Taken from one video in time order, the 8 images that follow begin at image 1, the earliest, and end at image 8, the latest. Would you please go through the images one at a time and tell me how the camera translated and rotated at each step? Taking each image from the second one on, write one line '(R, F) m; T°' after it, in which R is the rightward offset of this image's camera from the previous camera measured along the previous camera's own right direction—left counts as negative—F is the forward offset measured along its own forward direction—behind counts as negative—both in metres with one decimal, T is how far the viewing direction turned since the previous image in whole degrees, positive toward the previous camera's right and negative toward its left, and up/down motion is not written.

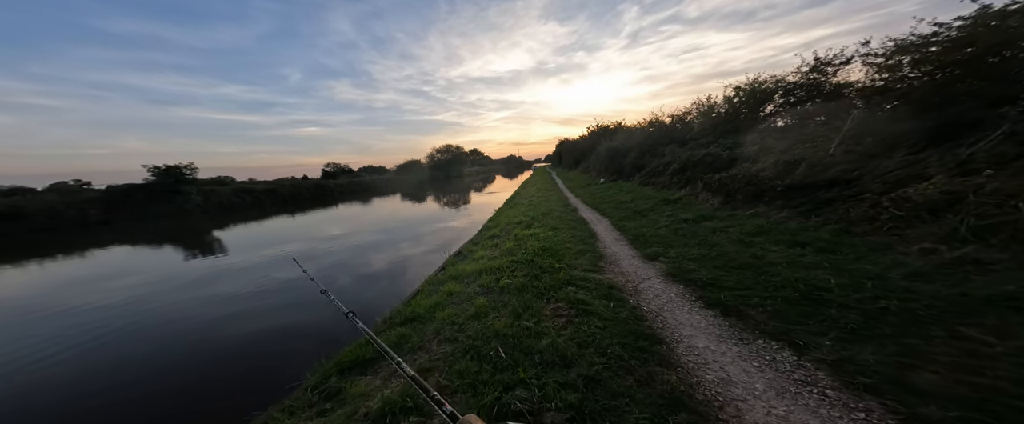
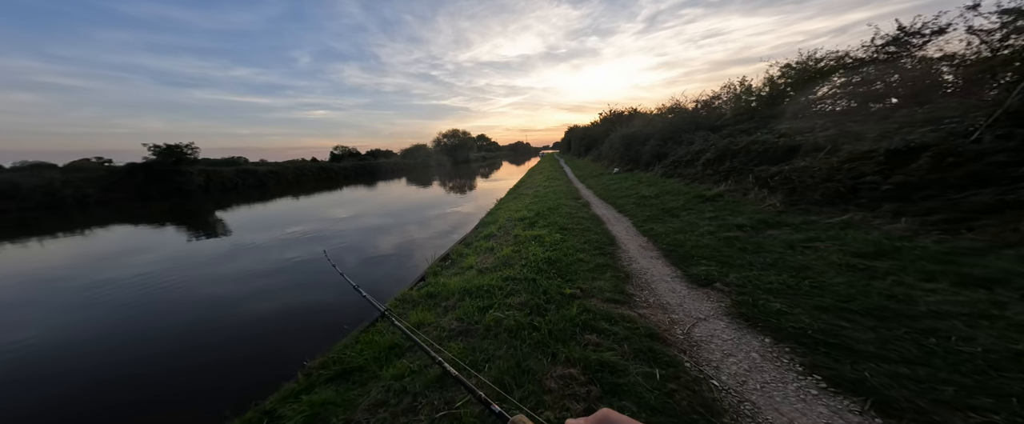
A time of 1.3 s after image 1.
(+0.2, +1.6) m; -1°
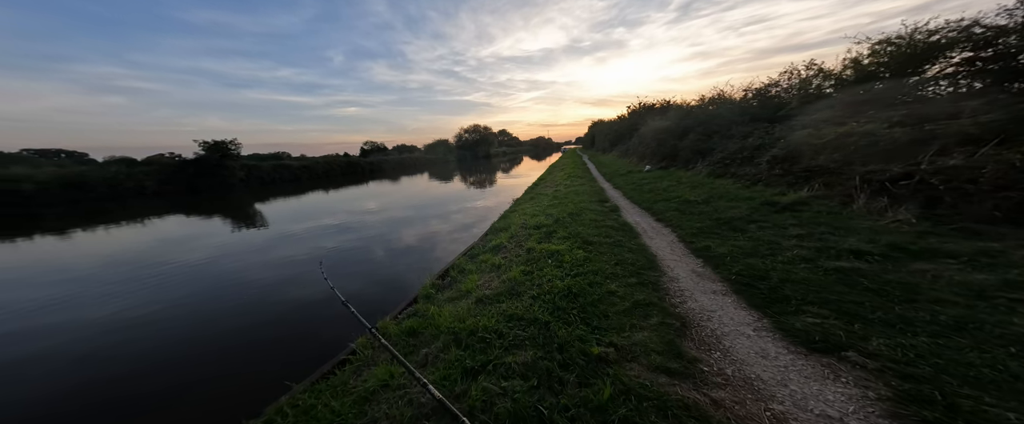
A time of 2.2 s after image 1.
(+0.1, +1.3) m; -4°
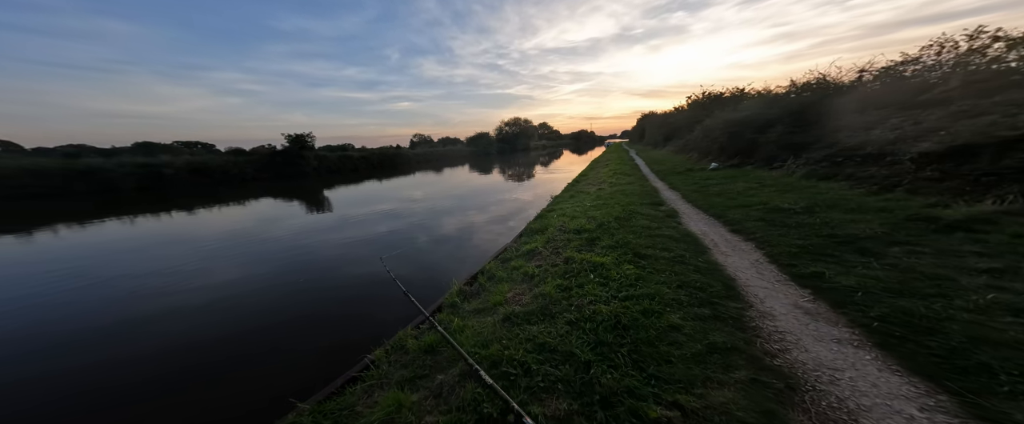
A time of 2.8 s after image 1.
(-0.1, +0.9) m; -7°
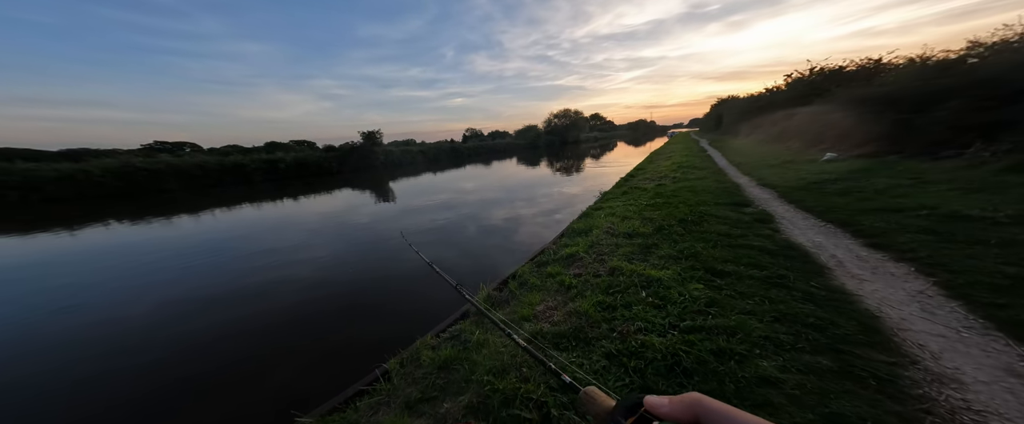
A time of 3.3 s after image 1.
(-0.1, +0.9) m; -9°
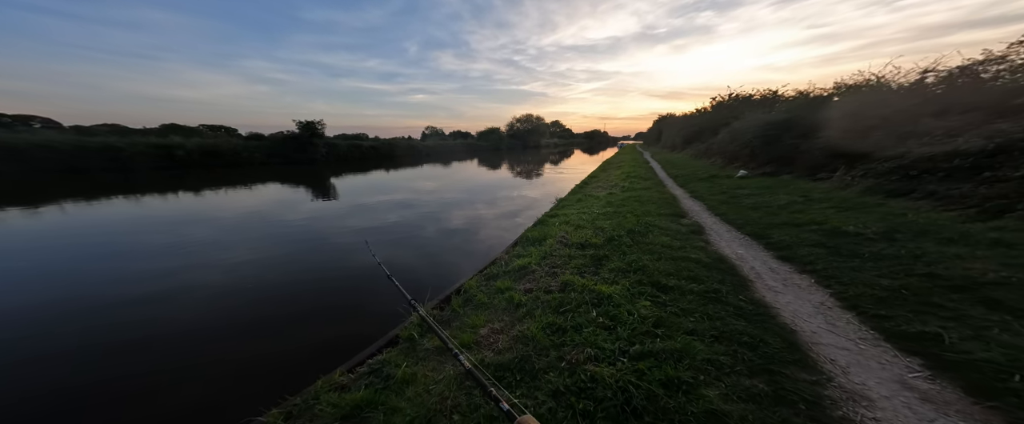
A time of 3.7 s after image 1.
(+0.5, +0.1) m; +8°
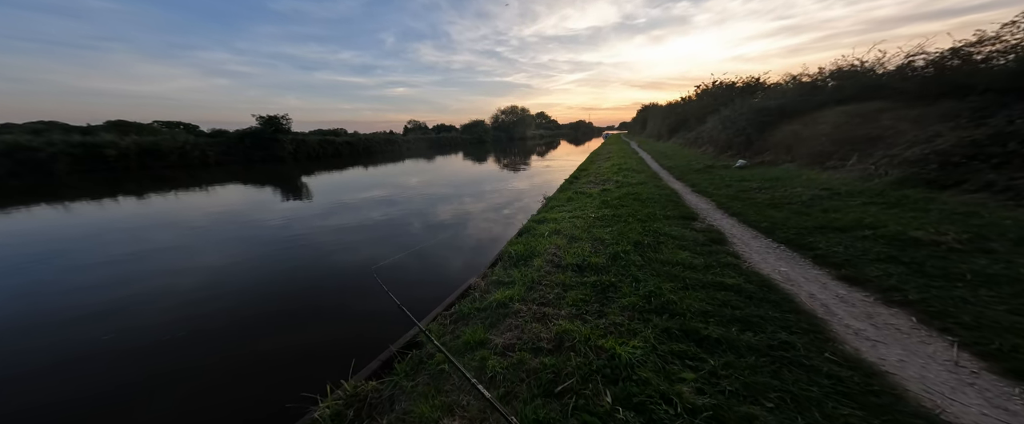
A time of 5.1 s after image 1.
(+0.2, +1.6) m; +3°
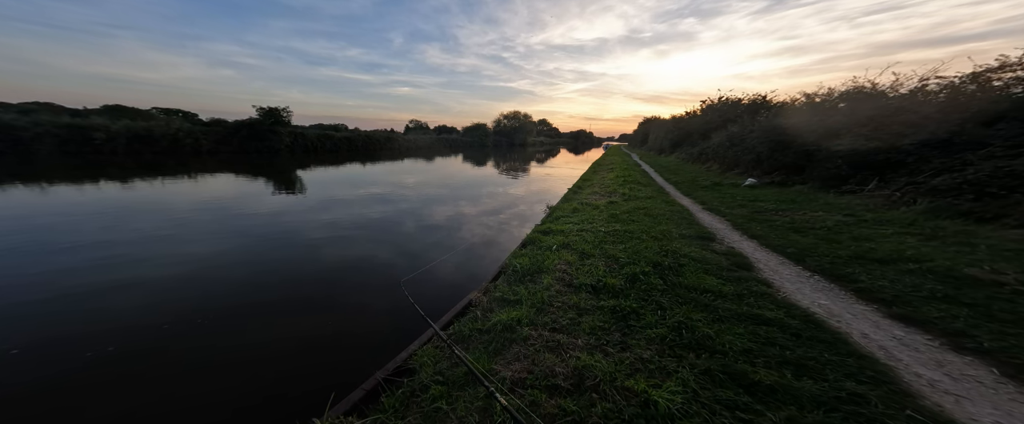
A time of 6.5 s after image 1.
(-0.2, +0.5) m; +1°
